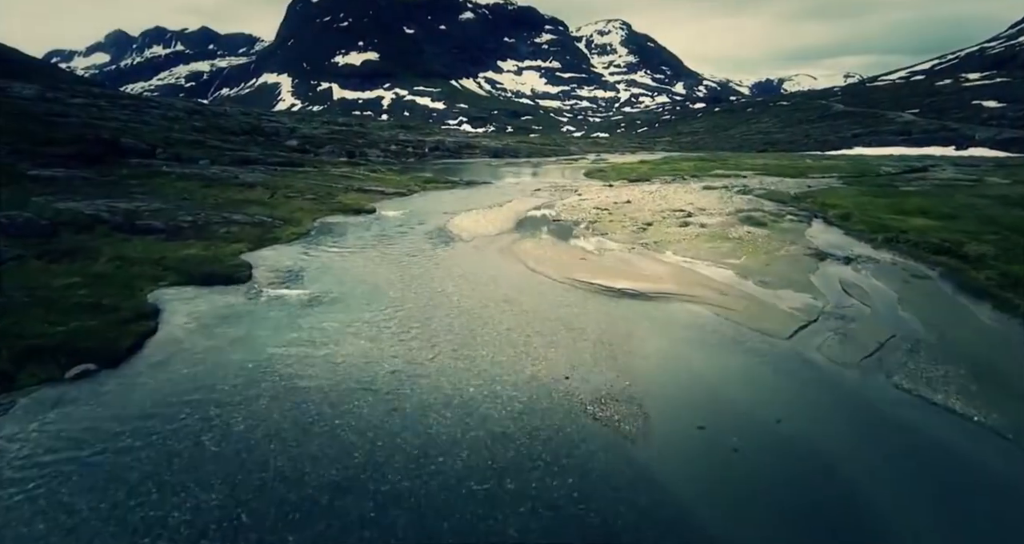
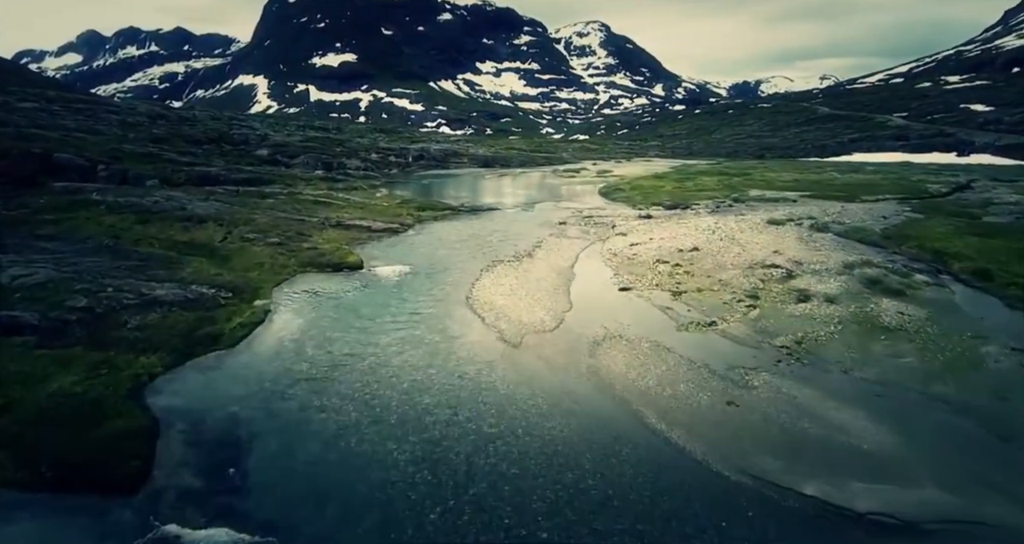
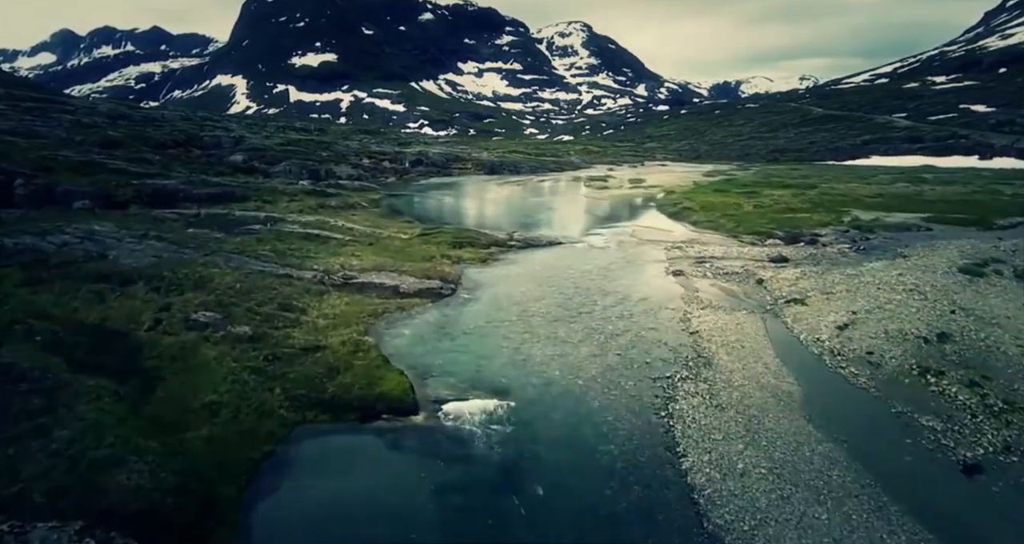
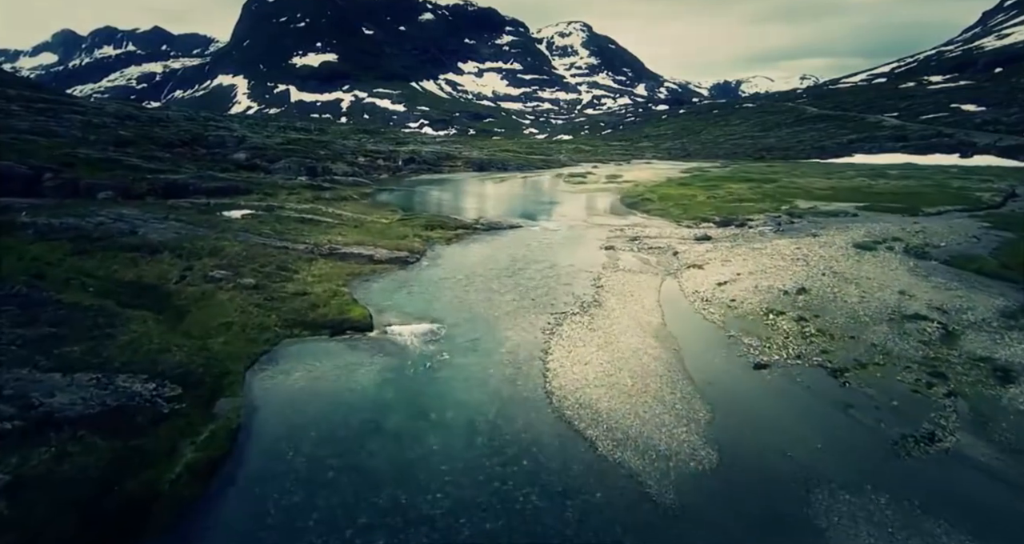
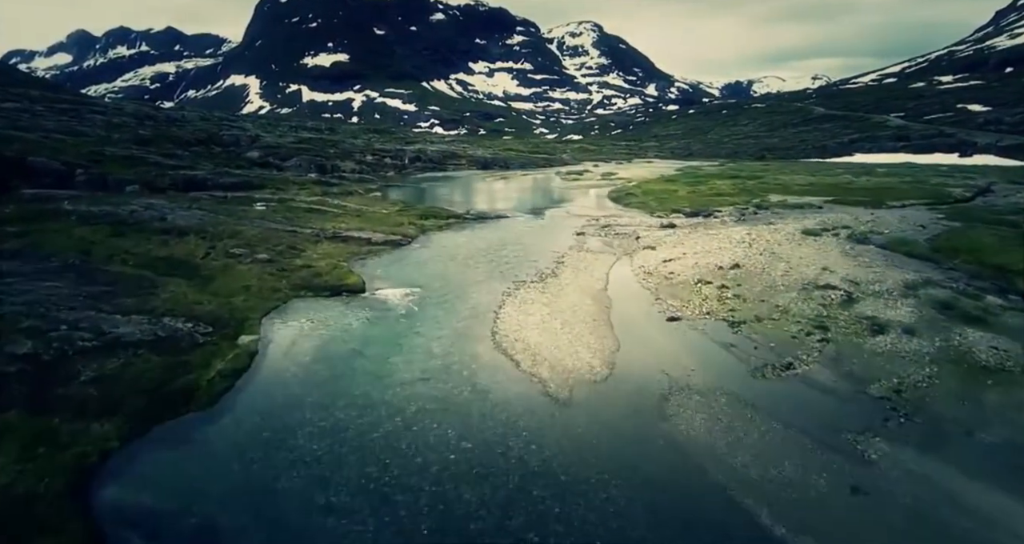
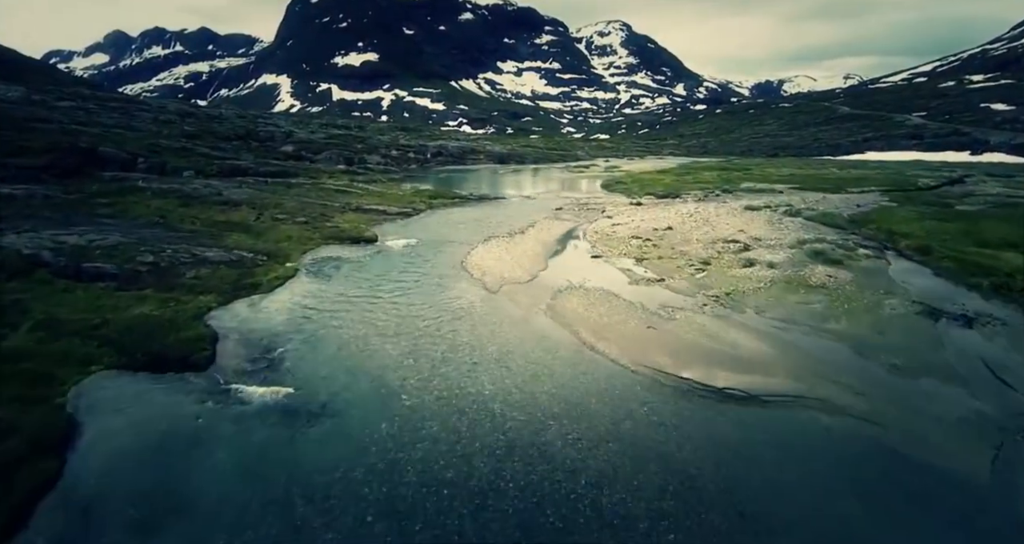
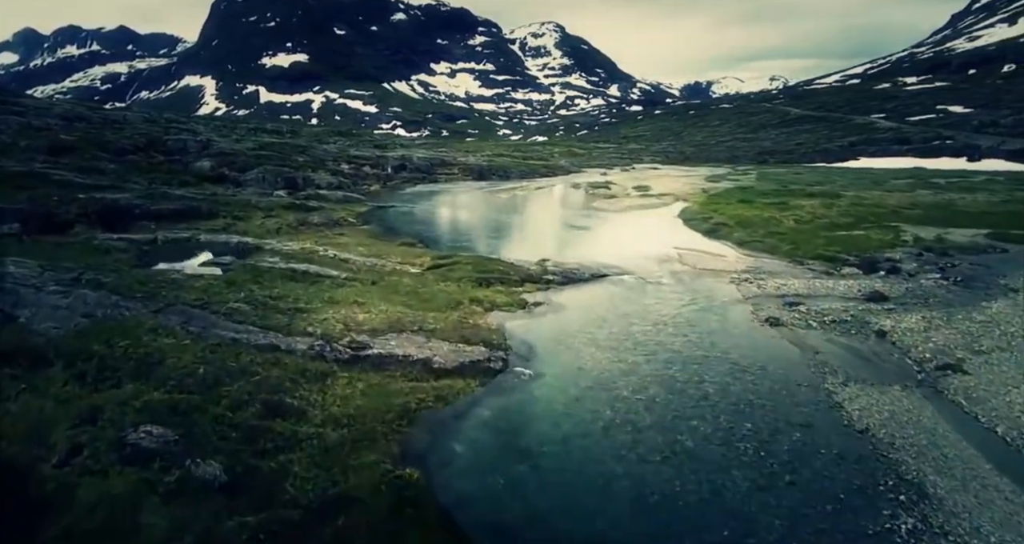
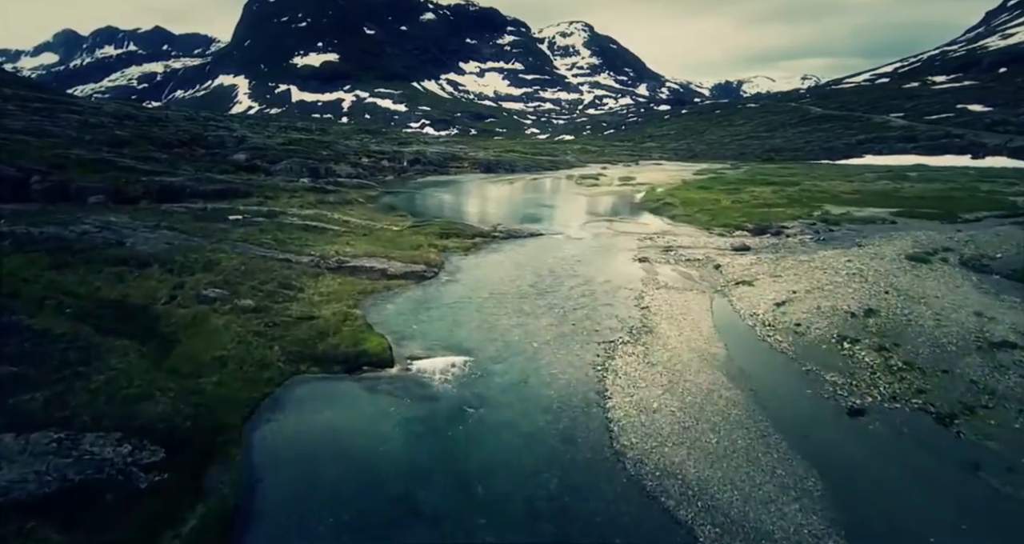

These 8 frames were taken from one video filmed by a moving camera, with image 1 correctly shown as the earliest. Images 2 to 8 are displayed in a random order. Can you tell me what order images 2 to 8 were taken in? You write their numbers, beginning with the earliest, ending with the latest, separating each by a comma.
6, 2, 5, 4, 8, 3, 7
